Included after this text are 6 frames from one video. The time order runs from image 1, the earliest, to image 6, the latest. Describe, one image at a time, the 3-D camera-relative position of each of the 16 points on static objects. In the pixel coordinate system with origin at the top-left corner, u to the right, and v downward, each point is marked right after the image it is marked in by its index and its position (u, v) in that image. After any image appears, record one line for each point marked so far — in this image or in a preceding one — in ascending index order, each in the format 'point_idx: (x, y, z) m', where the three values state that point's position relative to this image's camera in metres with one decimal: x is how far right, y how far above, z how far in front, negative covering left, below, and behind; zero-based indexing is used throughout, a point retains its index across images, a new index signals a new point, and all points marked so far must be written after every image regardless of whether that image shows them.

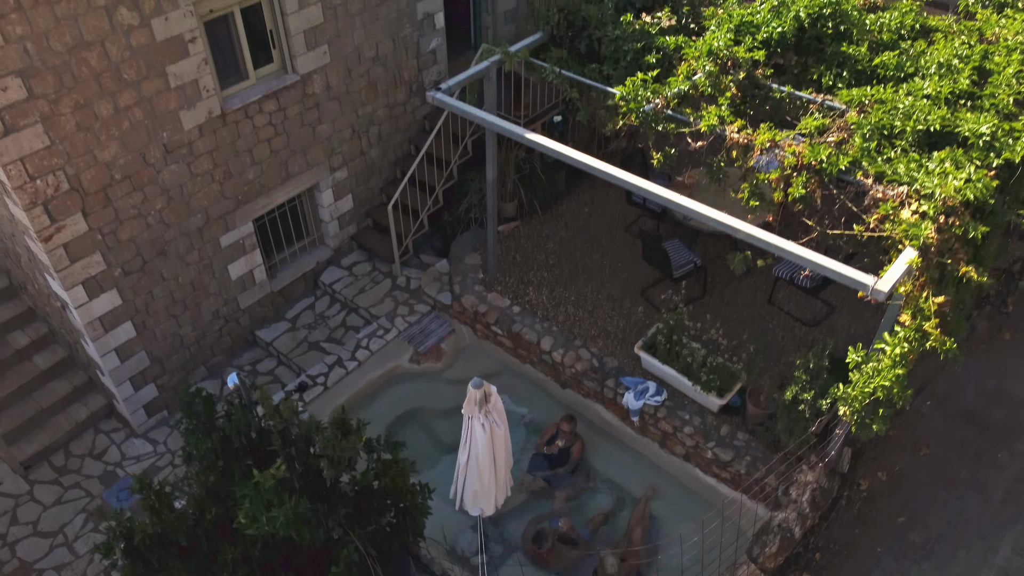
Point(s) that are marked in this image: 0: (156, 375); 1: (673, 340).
0: (-3.4, -0.8, +7.7) m
1: (+1.4, -0.5, +7.0) m
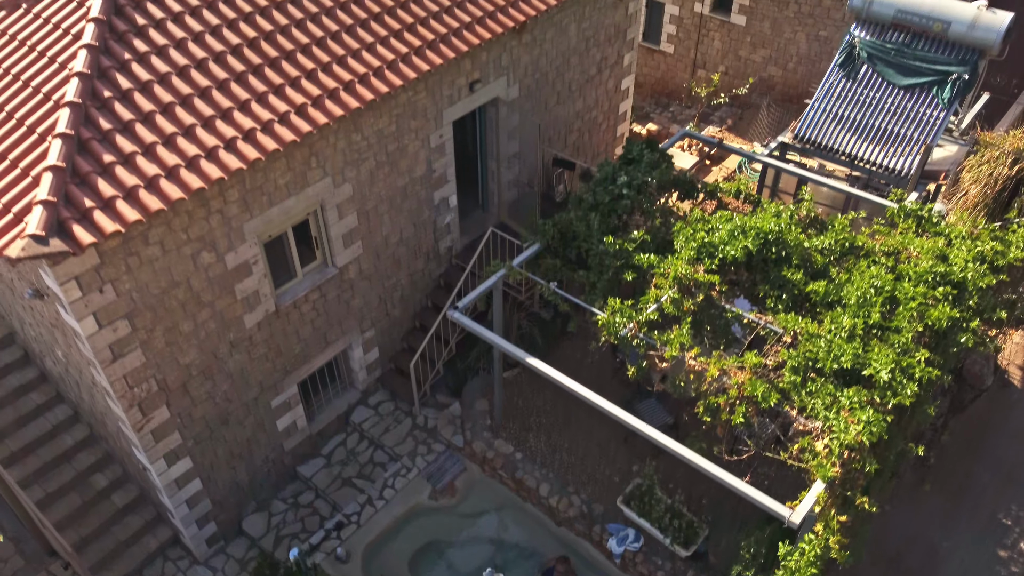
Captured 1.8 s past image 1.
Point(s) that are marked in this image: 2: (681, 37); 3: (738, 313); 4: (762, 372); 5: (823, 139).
0: (-3.4, -2.6, +9.2) m
1: (+1.4, -2.2, +8.4) m
2: (+3.4, +5.0, +16.2) m
3: (+2.1, -0.2, +7.6) m
4: (+2.2, -0.7, +7.0) m
5: (+3.8, +1.8, +9.7) m
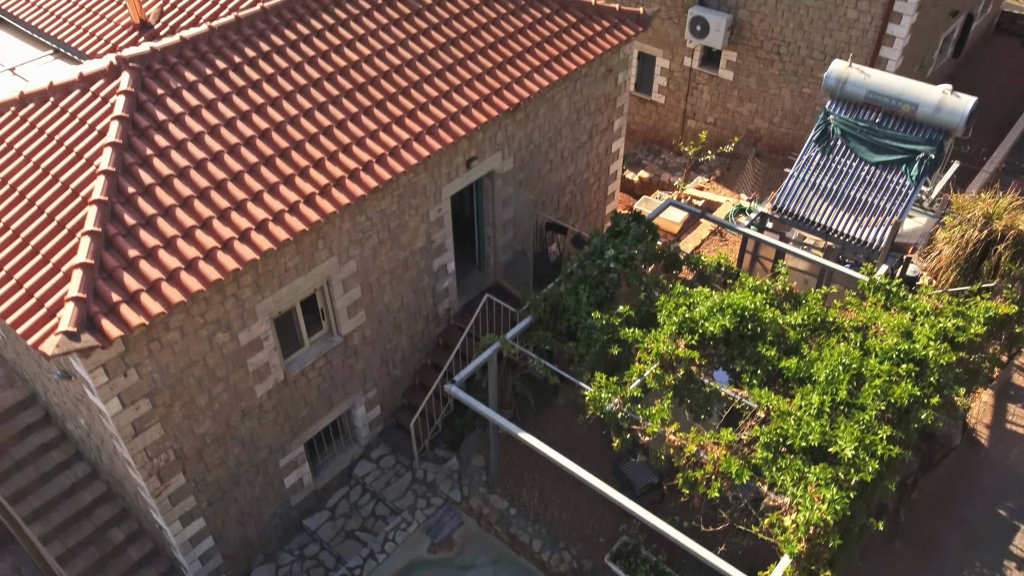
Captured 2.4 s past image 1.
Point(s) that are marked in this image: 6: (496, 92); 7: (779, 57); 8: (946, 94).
0: (-3.4, -3.4, +9.7) m
1: (+1.4, -3.0, +9.0) m
2: (+3.3, +4.2, +16.8) m
3: (+2.1, -1.0, +8.2) m
4: (+2.1, -1.5, +7.6) m
5: (+3.7, +1.0, +10.2) m
6: (-0.2, +2.4, +9.9) m
7: (+4.9, +4.3, +14.9) m
8: (+5.2, +2.3, +9.6) m
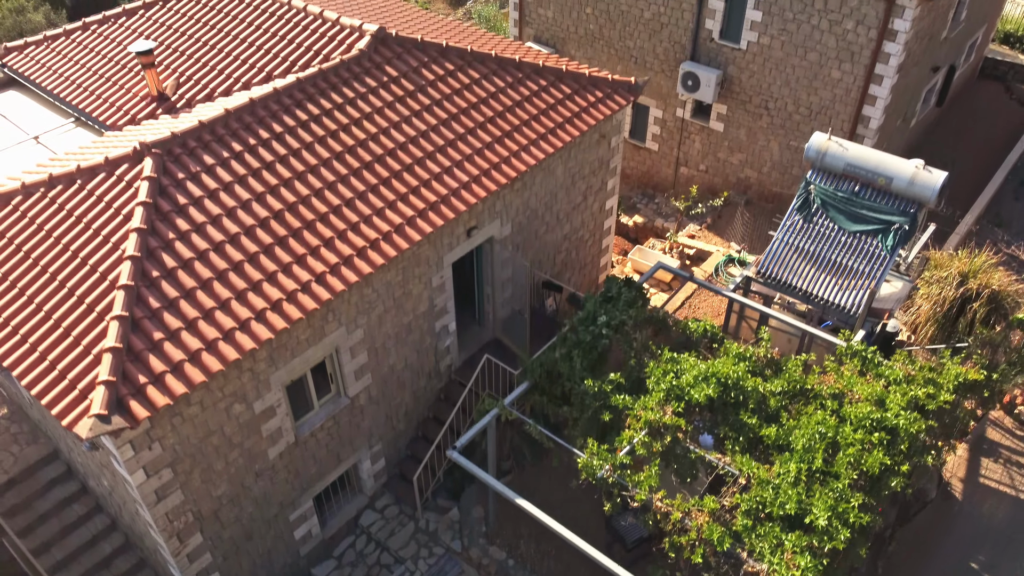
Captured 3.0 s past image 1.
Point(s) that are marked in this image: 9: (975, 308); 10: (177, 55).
0: (-3.5, -4.2, +10.2) m
1: (+1.3, -3.8, +9.5) m
2: (+3.3, +3.3, +17.4) m
3: (+2.0, -1.8, +8.7) m
4: (+2.1, -2.3, +8.1) m
5: (+3.7, +0.2, +10.8) m
6: (-0.2, +1.6, +10.5) m
7: (+4.9, +3.4, +15.5) m
8: (+5.2, +1.5, +10.2) m
9: (+6.8, -0.3, +11.8) m
10: (-4.9, +3.4, +11.8) m
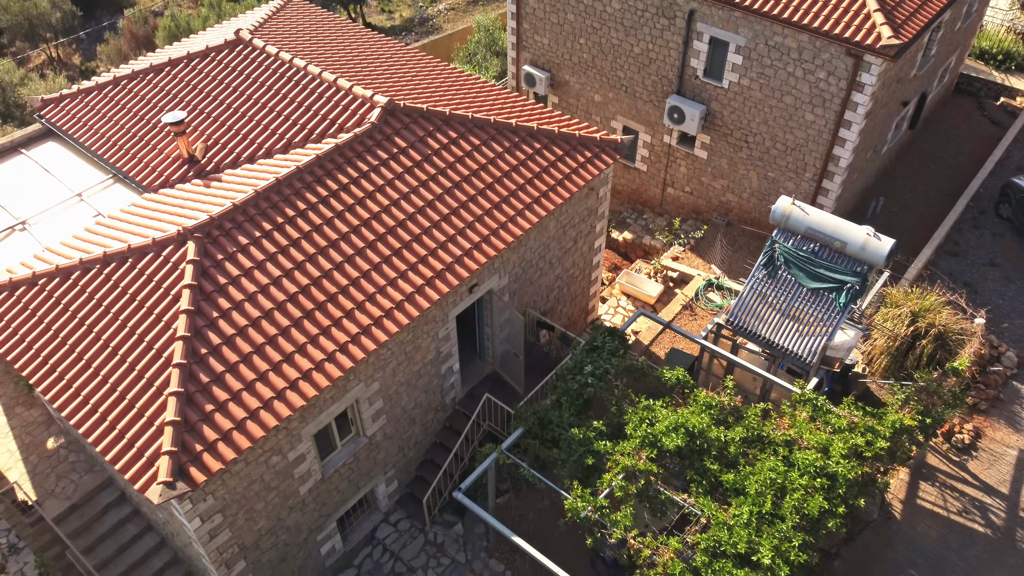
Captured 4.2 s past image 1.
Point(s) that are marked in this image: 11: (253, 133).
0: (-3.5, -4.9, +11.9) m
1: (+1.3, -4.6, +11.2) m
2: (+3.2, +3.0, +18.6) m
3: (+2.0, -2.6, +10.2) m
4: (+2.0, -3.2, +9.7) m
5: (+3.6, -0.5, +12.2) m
6: (-0.3, +0.8, +11.8) m
7: (+4.9, +3.0, +16.7) m
8: (+5.1, +0.8, +11.5) m
9: (+6.8, -0.9, +13.2) m
10: (-5.0, +2.8, +13.0) m
11: (-4.1, +2.4, +12.6) m
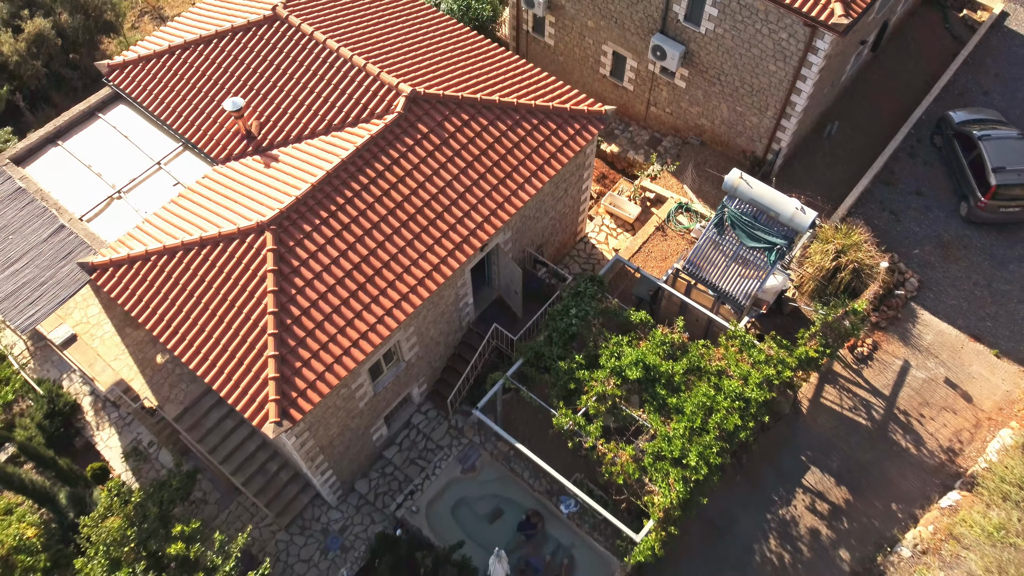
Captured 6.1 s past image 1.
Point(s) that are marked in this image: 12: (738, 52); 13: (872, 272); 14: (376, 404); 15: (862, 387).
0: (-3.5, -4.0, +16.3) m
1: (+1.3, -3.8, +15.5) m
2: (+3.3, +5.3, +20.8) m
3: (+2.1, -2.2, +14.1) m
4: (+2.1, -2.9, +13.7) m
5: (+3.7, +0.3, +15.5) m
6: (-0.2, +1.6, +14.8) m
7: (+4.9, +4.8, +19.0) m
8: (+5.2, +1.4, +14.5) m
9: (+6.8, +0.2, +16.6) m
10: (-4.9, +3.7, +15.4) m
11: (-4.0, +3.3, +15.1) m
12: (+5.0, +5.3, +17.9) m
13: (+7.4, +0.3, +16.5) m
14: (-2.6, -2.2, +15.3) m
15: (+7.1, -2.0, +16.3) m
